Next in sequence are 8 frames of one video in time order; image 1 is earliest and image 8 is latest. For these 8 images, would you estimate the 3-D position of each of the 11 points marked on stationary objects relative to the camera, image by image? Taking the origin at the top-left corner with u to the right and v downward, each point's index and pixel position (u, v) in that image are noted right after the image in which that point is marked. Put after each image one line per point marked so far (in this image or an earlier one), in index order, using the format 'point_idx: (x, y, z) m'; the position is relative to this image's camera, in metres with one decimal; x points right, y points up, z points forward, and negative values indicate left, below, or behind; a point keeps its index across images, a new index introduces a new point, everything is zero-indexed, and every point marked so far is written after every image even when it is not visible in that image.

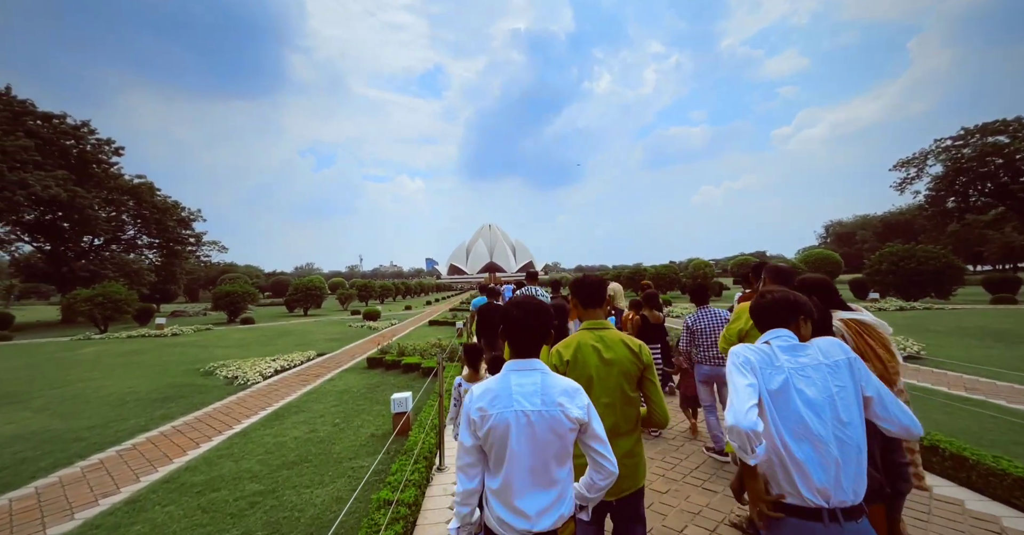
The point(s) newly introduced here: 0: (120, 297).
0: (-16.7, -1.2, +15.7) m
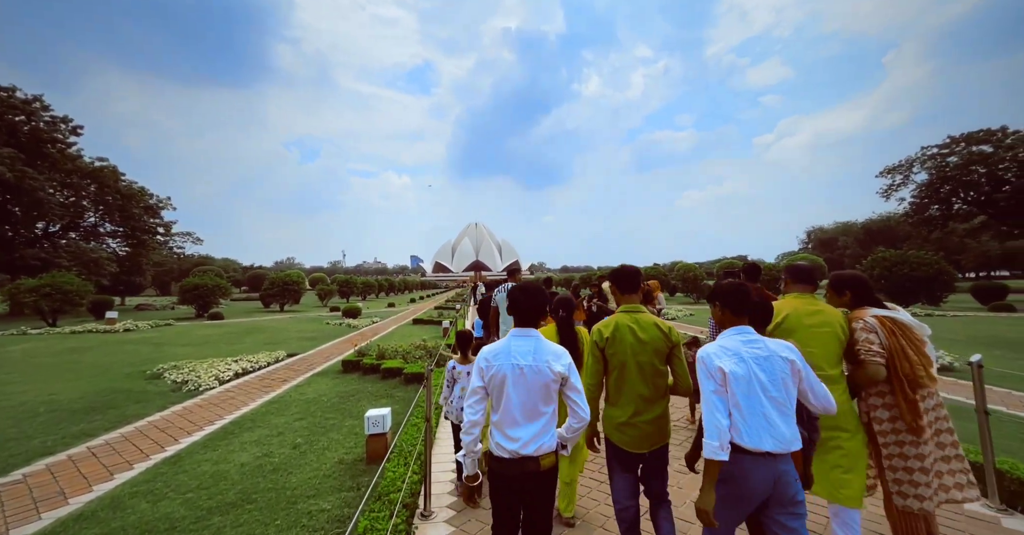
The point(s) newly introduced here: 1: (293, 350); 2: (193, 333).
0: (-17.1, -0.8, +14.3) m
1: (-5.4, -2.0, +9.0) m
2: (-9.3, -1.9, +10.6) m
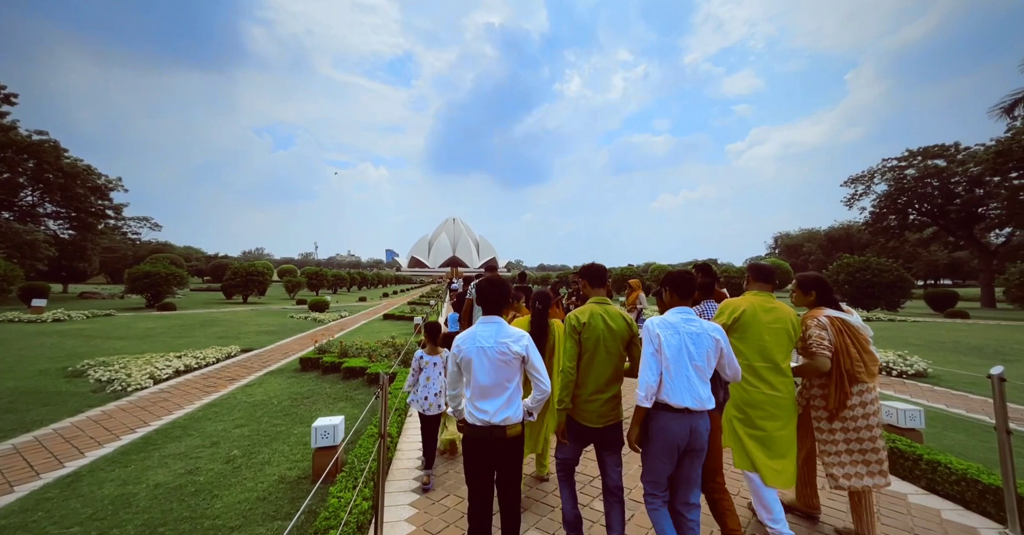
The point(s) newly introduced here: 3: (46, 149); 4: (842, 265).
0: (-18.0, -0.2, +12.8) m
1: (-6.0, -1.8, +8.2) m
2: (-9.9, -1.5, +9.6) m
3: (-24.6, +6.3, +19.4) m
4: (+15.2, +0.1, +17.0) m
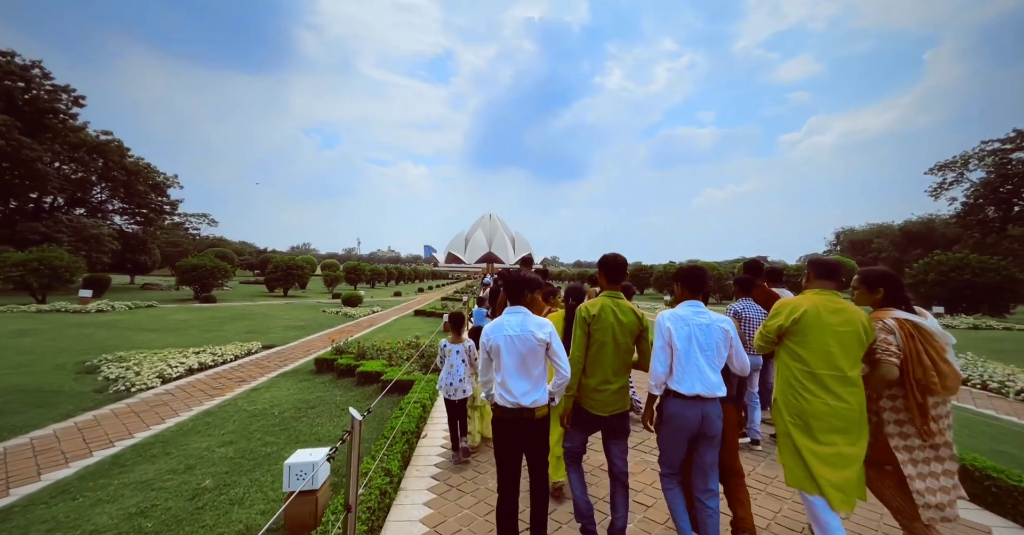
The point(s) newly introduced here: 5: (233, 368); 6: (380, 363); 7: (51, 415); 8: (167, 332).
0: (-16.8, +0.1, +13.7) m
1: (-5.2, -1.6, +8.0) m
2: (-9.1, -1.3, +9.7) m
3: (-22.7, +6.7, +20.8) m
4: (+16.7, +0.1, +14.7) m
5: (-4.5, -1.6, +5.9) m
6: (-2.0, -1.4, +5.5) m
7: (-4.7, -1.5, +3.7) m
8: (-7.7, -1.4, +8.2) m
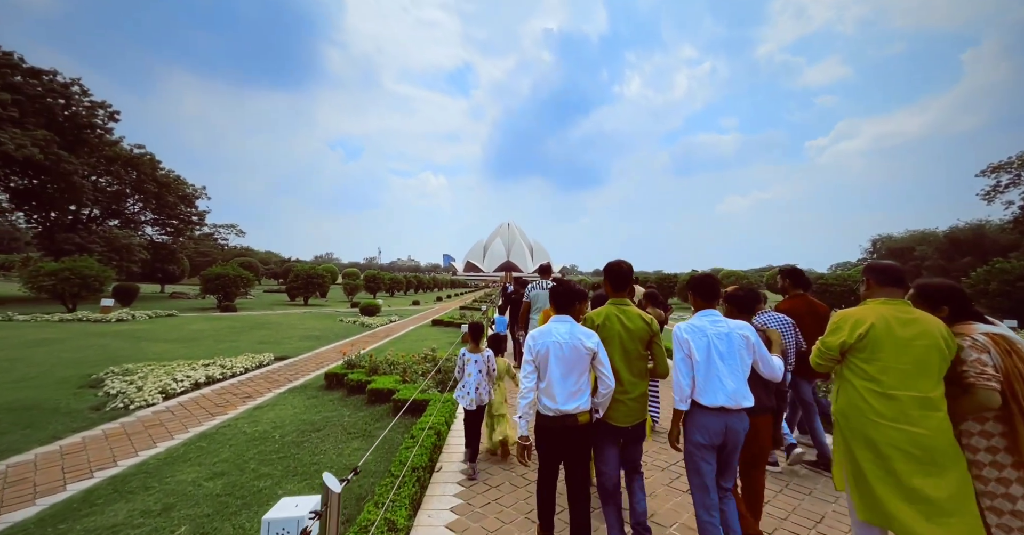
0: (-16.0, -0.2, +14.0) m
1: (-4.8, -1.8, +7.7) m
2: (-8.5, -1.6, +9.7) m
3: (-21.6, +6.2, +21.6) m
4: (+17.4, -0.2, +13.3) m
5: (-4.2, -1.8, +5.6) m
6: (-1.6, -1.6, +5.1) m
7: (-4.4, -1.6, +3.4) m
8: (-7.2, -1.6, +8.0) m
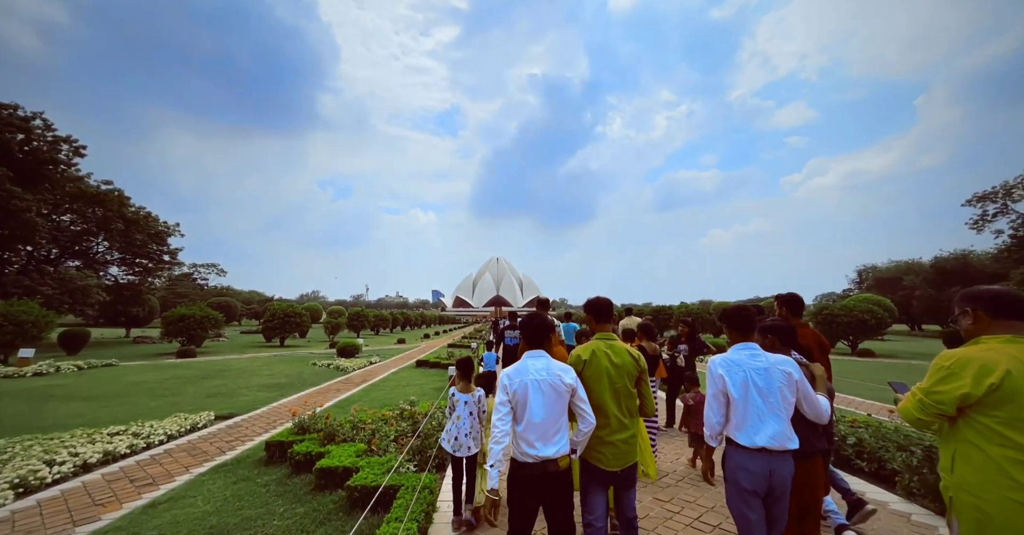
0: (-16.2, -1.7, +12.4) m
1: (-4.8, -2.5, +6.3) m
2: (-8.6, -2.5, +8.1) m
3: (-22.2, +3.9, +20.3) m
4: (+17.2, -0.8, +12.7) m
5: (-4.1, -2.2, +4.2) m
6: (-1.6, -1.9, +3.8) m
7: (-4.3, -1.8, +2.1) m
8: (-7.2, -2.4, +6.6) m
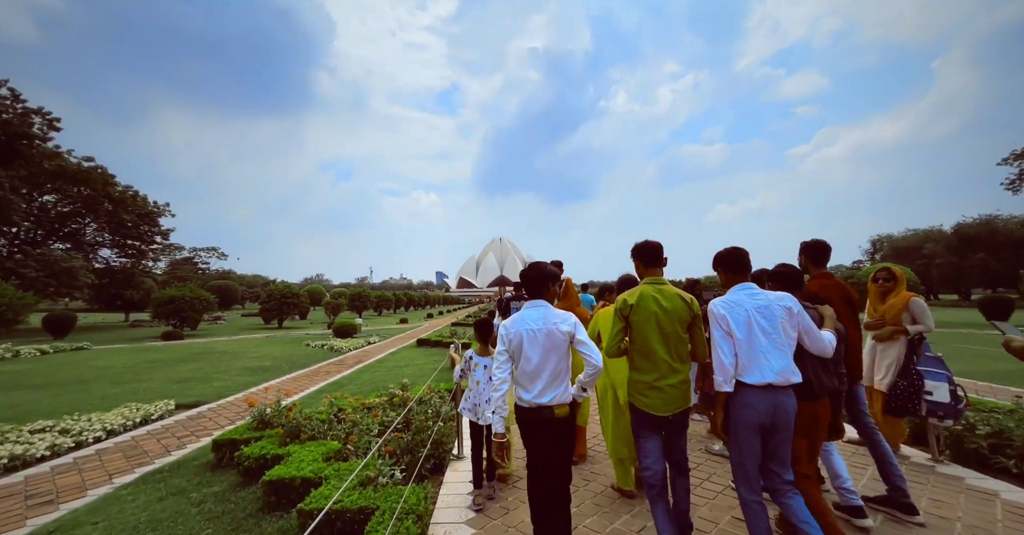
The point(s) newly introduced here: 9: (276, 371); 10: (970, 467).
0: (-16.0, -1.0, +11.6) m
1: (-4.6, -1.9, +5.4) m
2: (-8.4, -1.9, +7.3) m
3: (-22.0, +4.8, +19.3) m
4: (+17.4, +0.4, +11.5) m
5: (-4.0, -1.8, +3.4) m
6: (-1.5, -1.4, +2.9) m
7: (-4.2, -1.5, +1.2) m
8: (-7.1, -1.9, +5.7) m
9: (-4.9, -2.1, +7.5) m
10: (+3.5, -1.5, +2.8) m
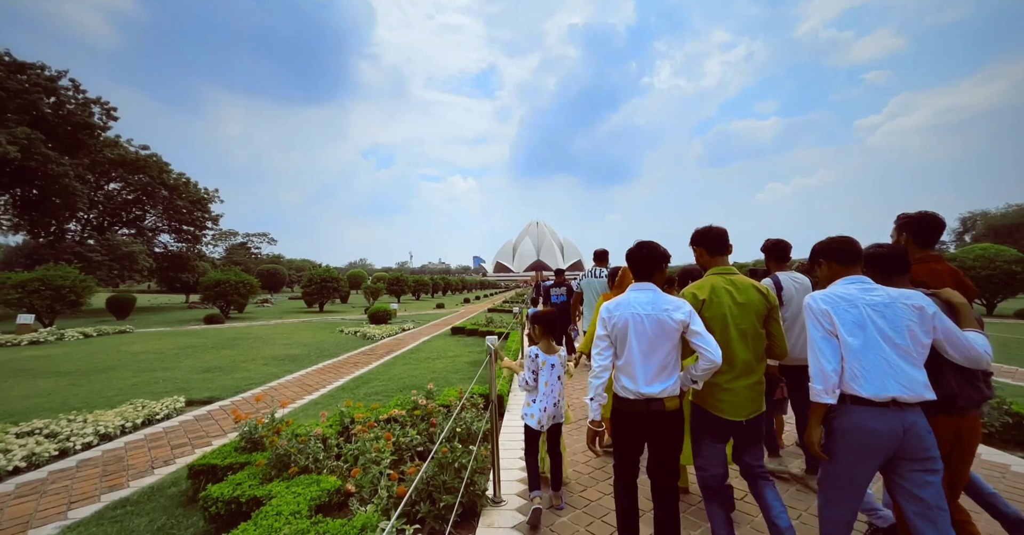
0: (-14.8, -0.5, +12.2) m
1: (-4.1, -1.7, +5.0) m
2: (-7.6, -1.6, +7.3) m
3: (-19.9, +5.7, +20.2) m
4: (+18.5, +0.8, +8.7) m
5: (-3.6, -1.6, +2.8) m
6: (-1.2, -1.3, +2.1) m
7: (-4.1, -1.5, +0.7) m
8: (-6.4, -1.6, +5.5) m
9: (-4.1, -1.8, +7.1) m
10: (+3.8, -1.4, +1.5) m
